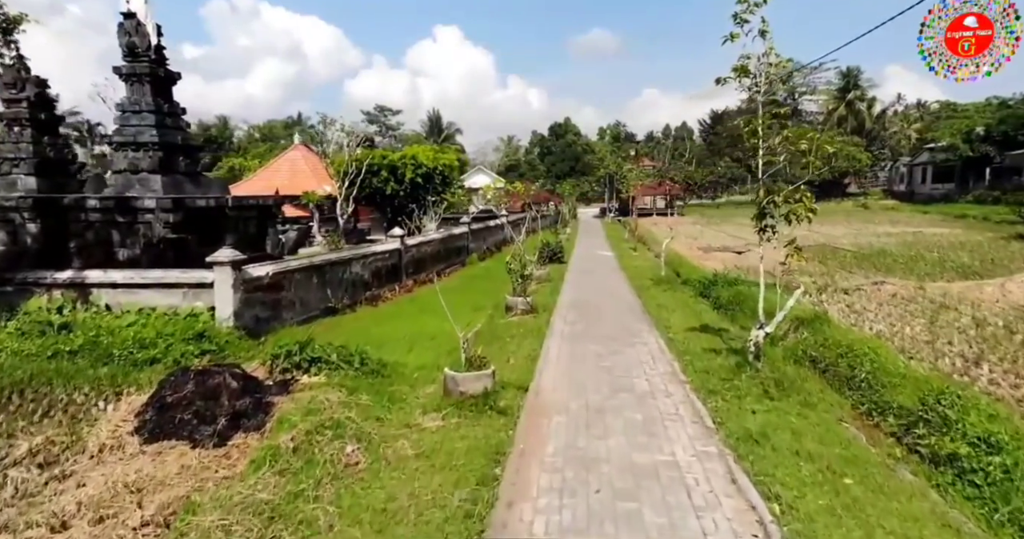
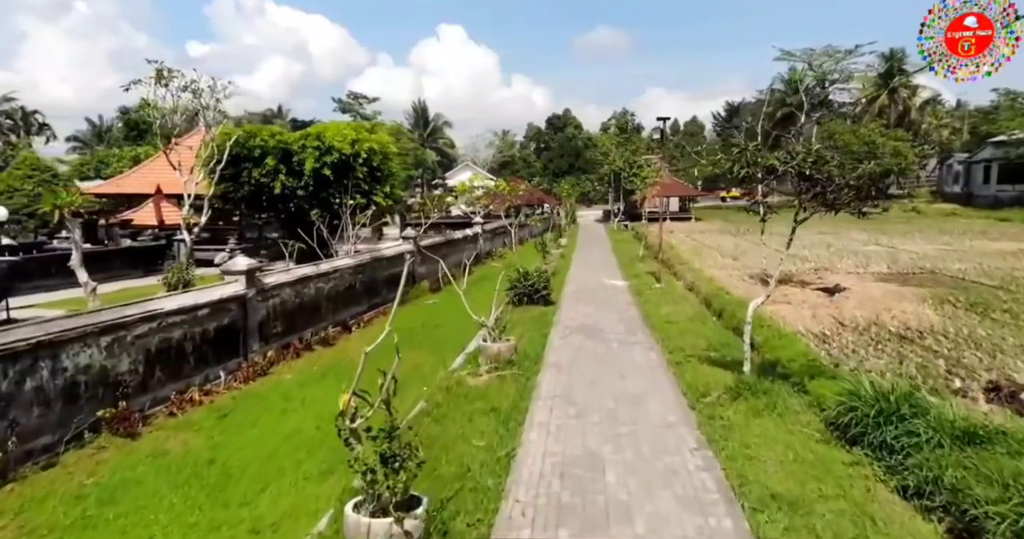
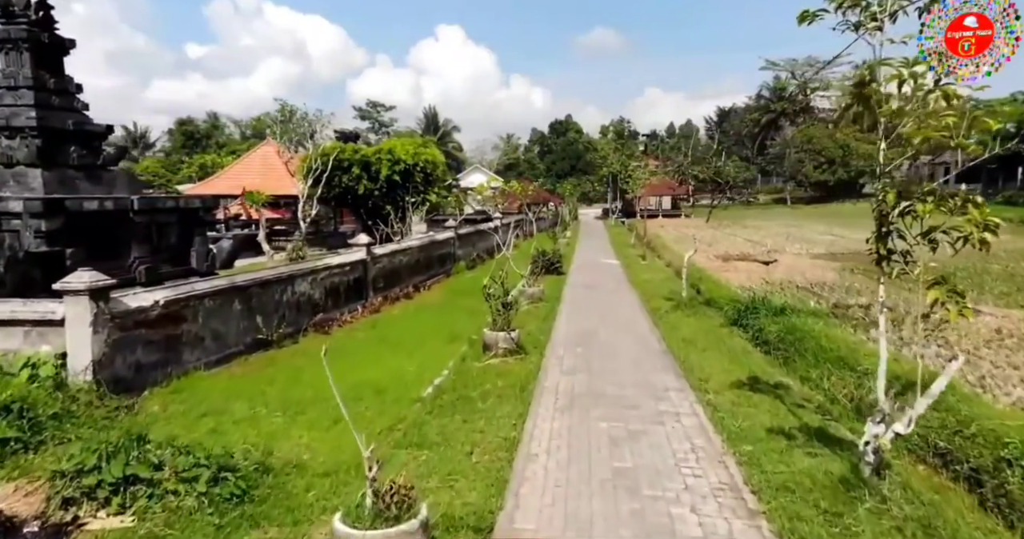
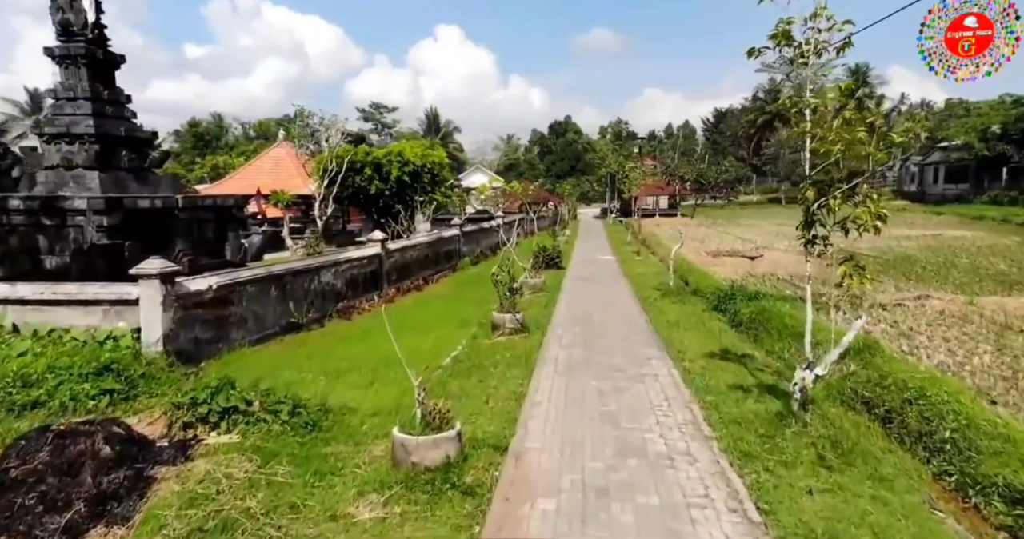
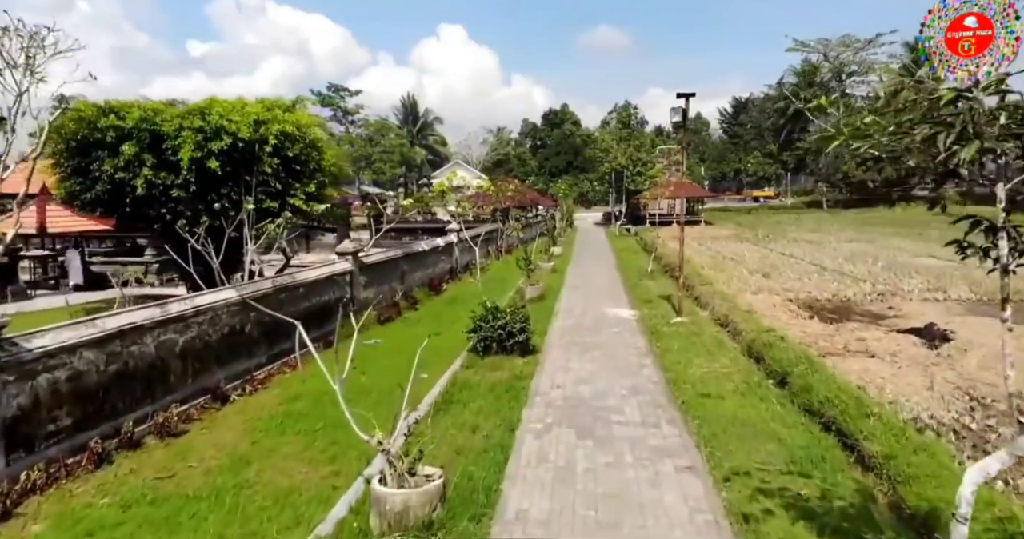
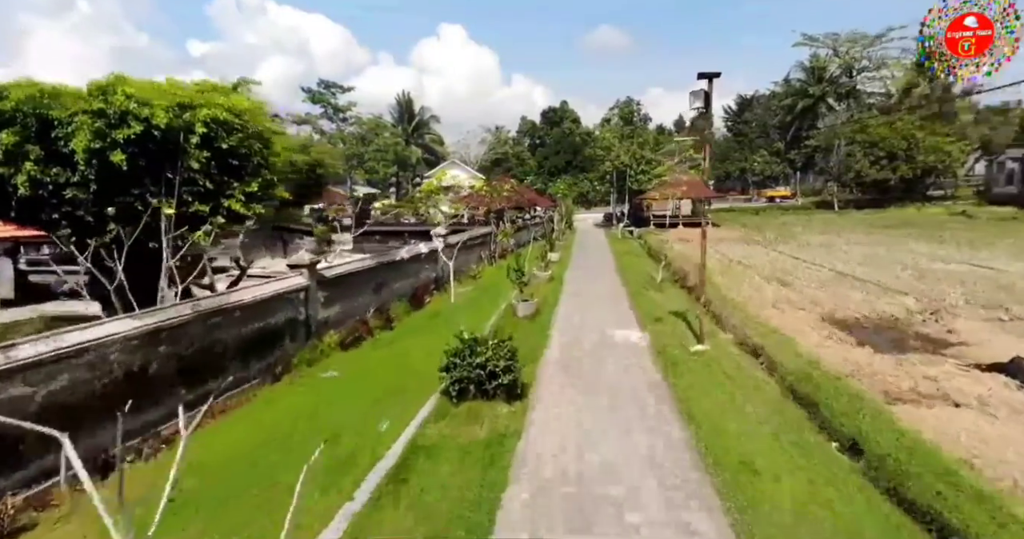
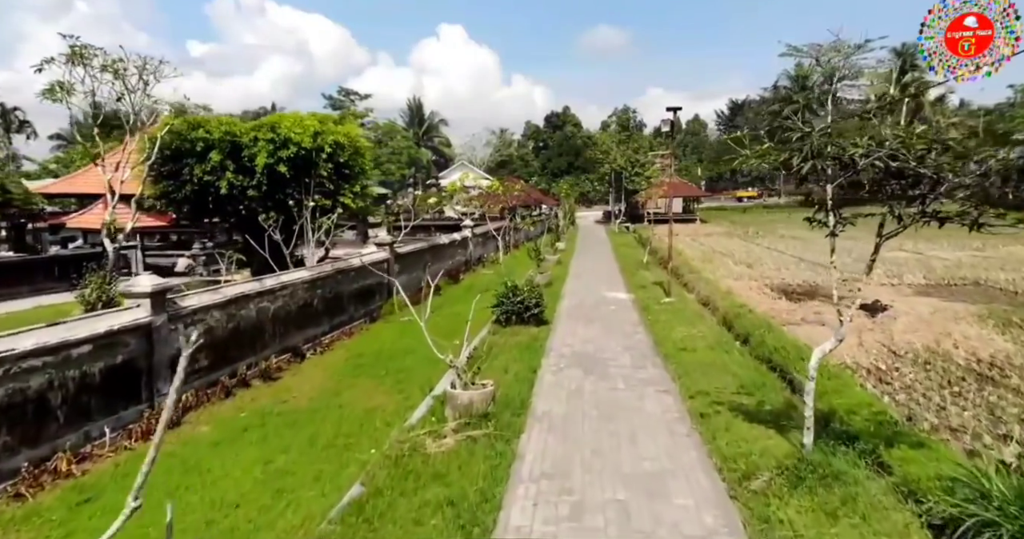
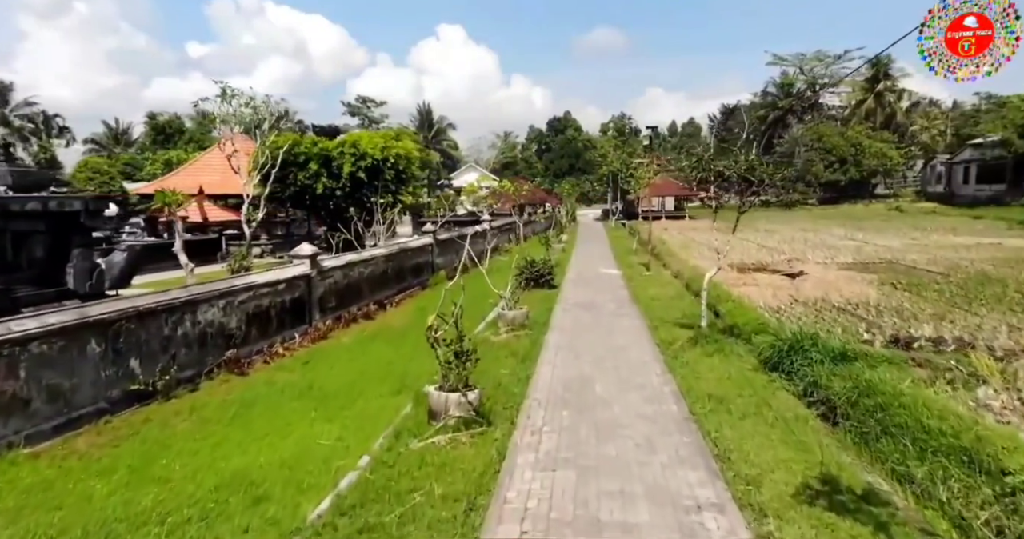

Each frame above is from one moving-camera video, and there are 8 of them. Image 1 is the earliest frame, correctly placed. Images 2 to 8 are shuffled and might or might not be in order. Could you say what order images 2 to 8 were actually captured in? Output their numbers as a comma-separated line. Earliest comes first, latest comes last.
4, 3, 8, 2, 7, 5, 6
